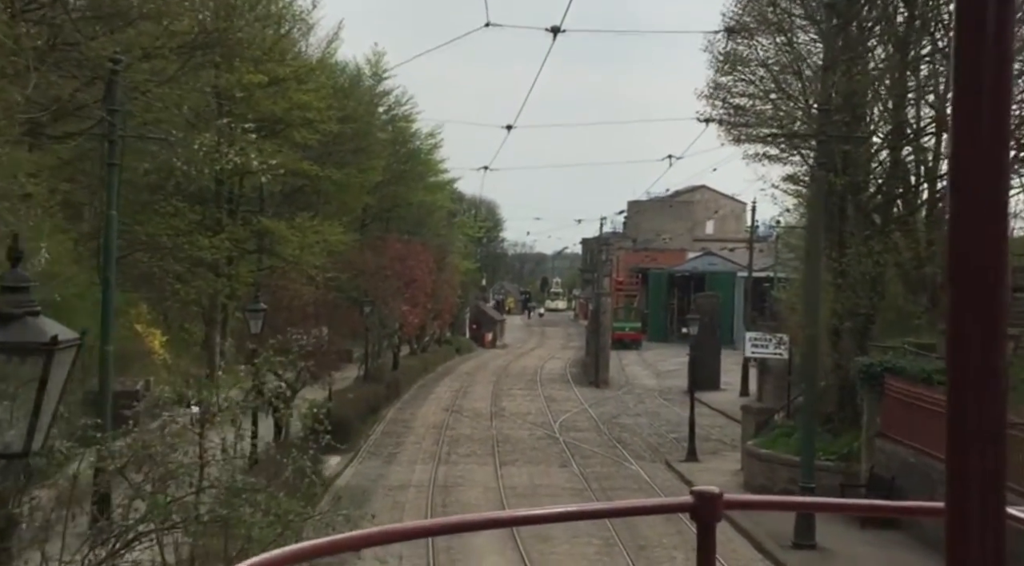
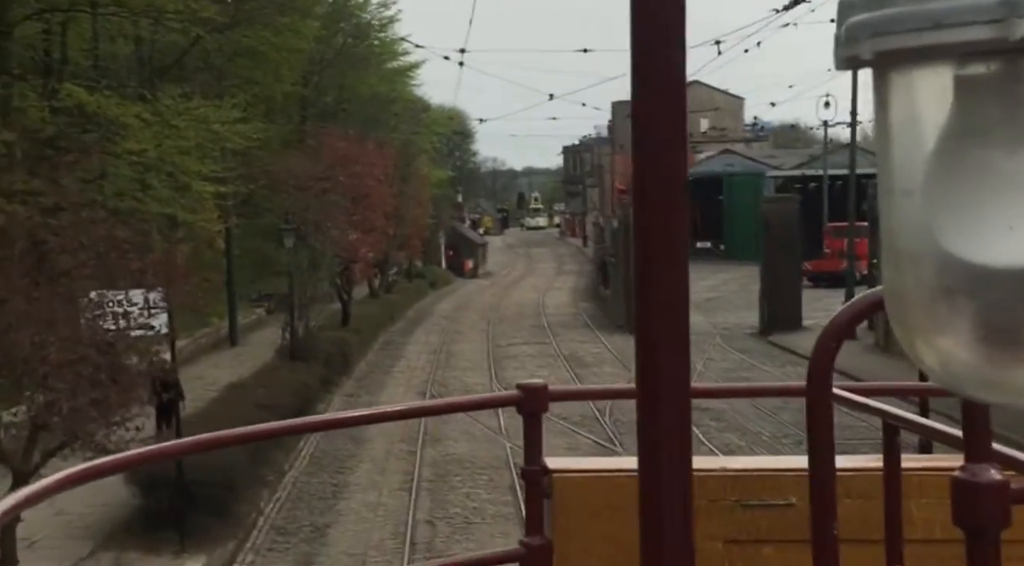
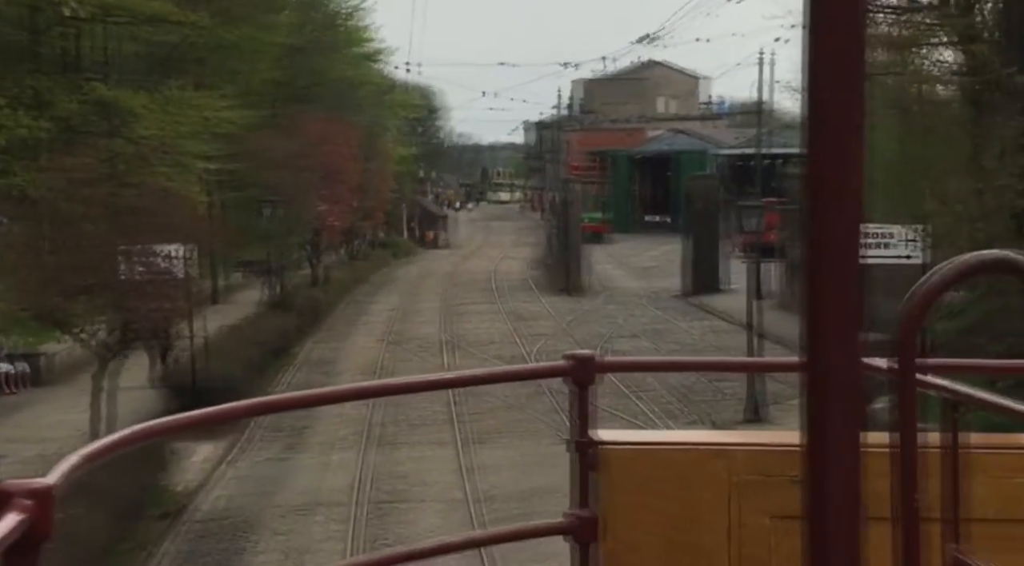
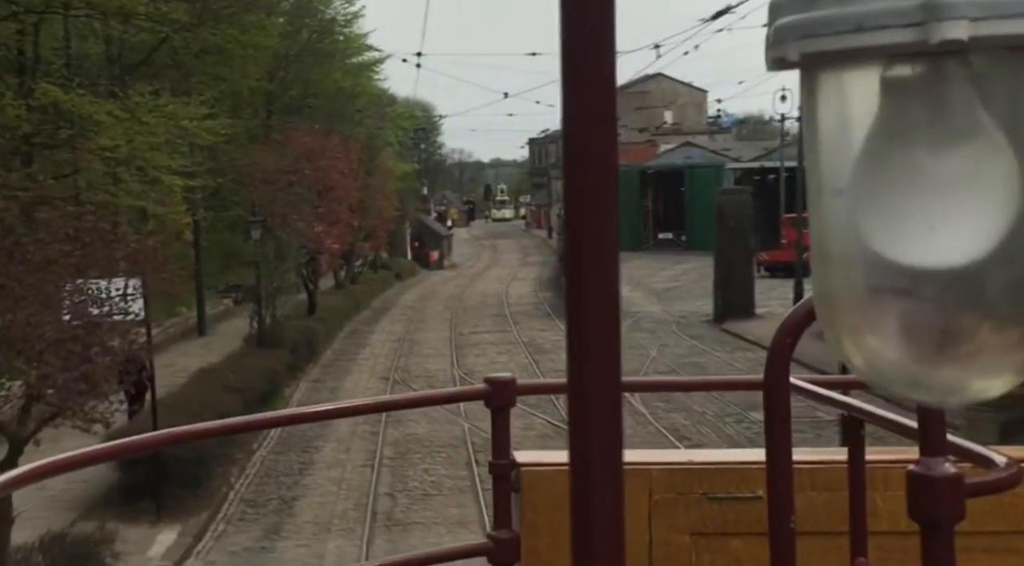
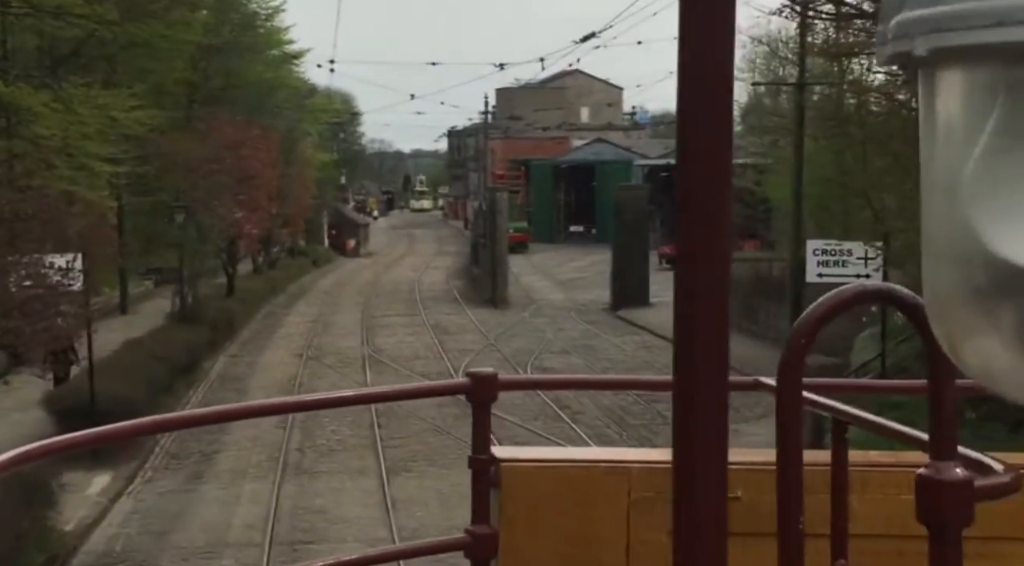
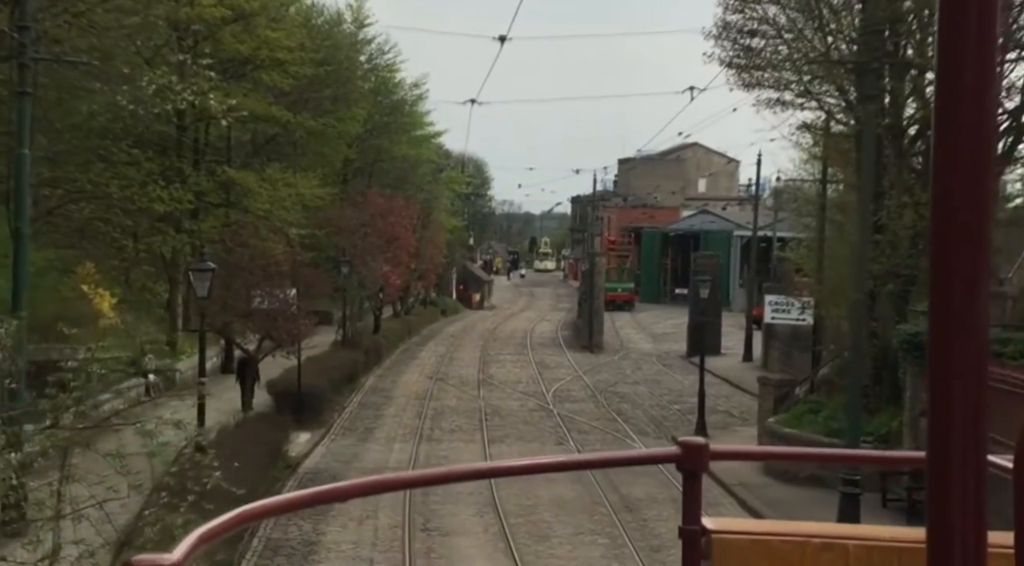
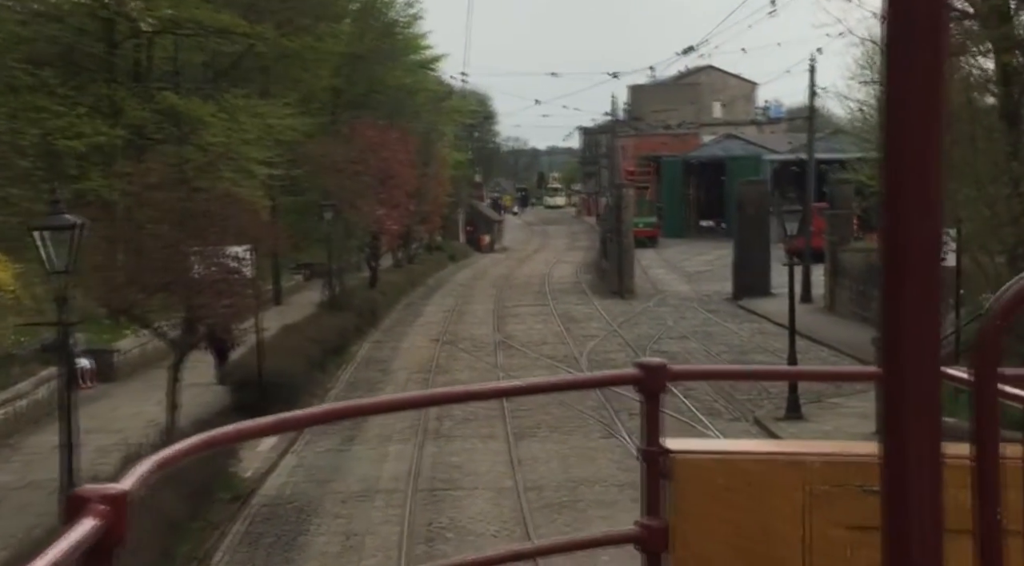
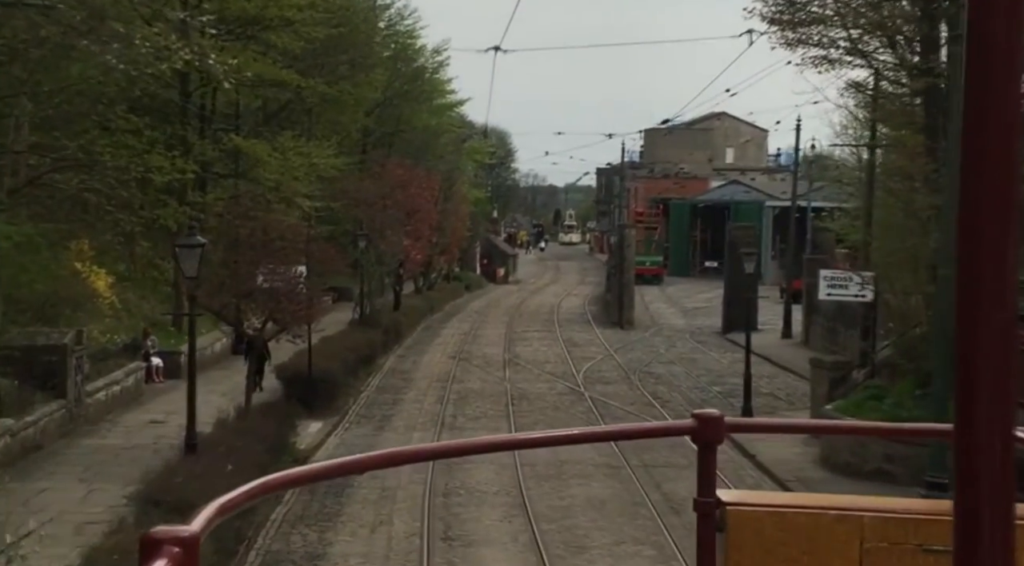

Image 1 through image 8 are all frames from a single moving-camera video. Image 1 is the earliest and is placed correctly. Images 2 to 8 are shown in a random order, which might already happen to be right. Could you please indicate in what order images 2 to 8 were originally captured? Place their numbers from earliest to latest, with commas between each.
6, 8, 7, 3, 5, 4, 2
